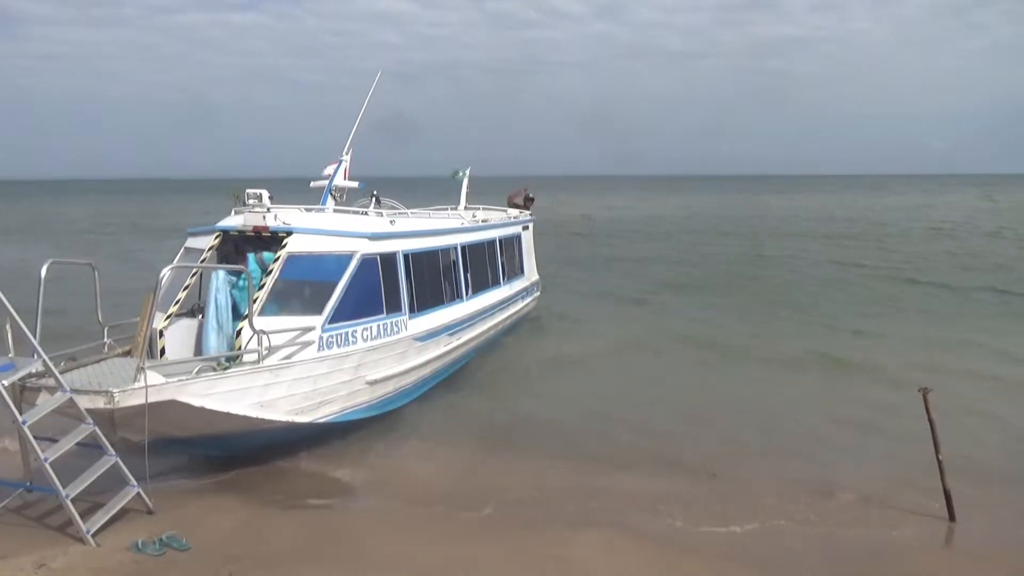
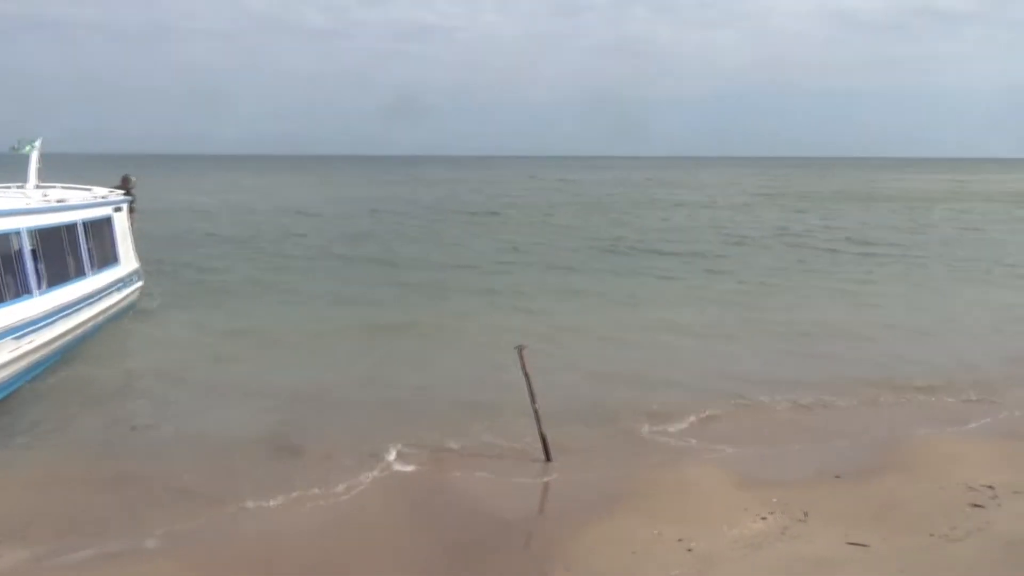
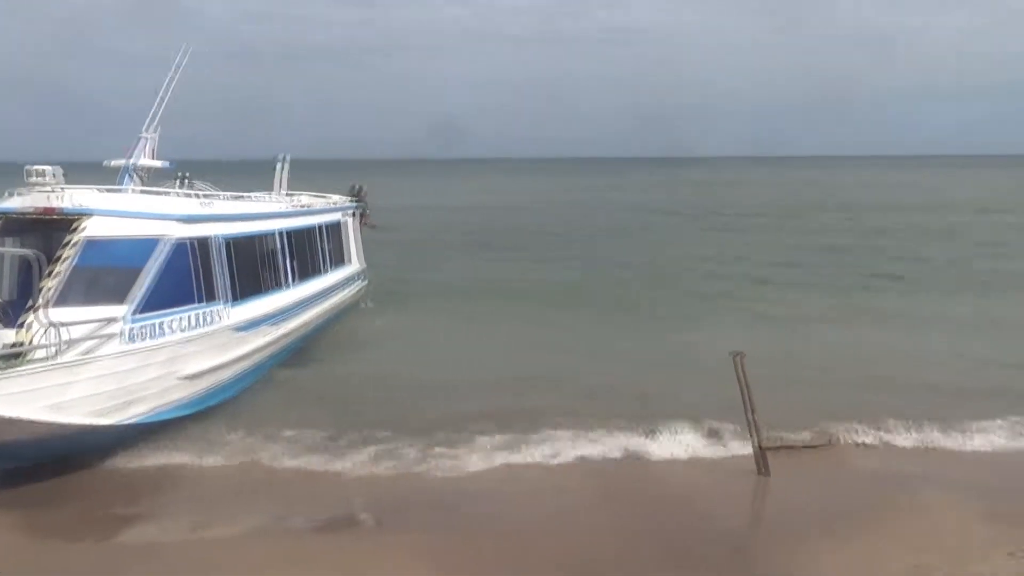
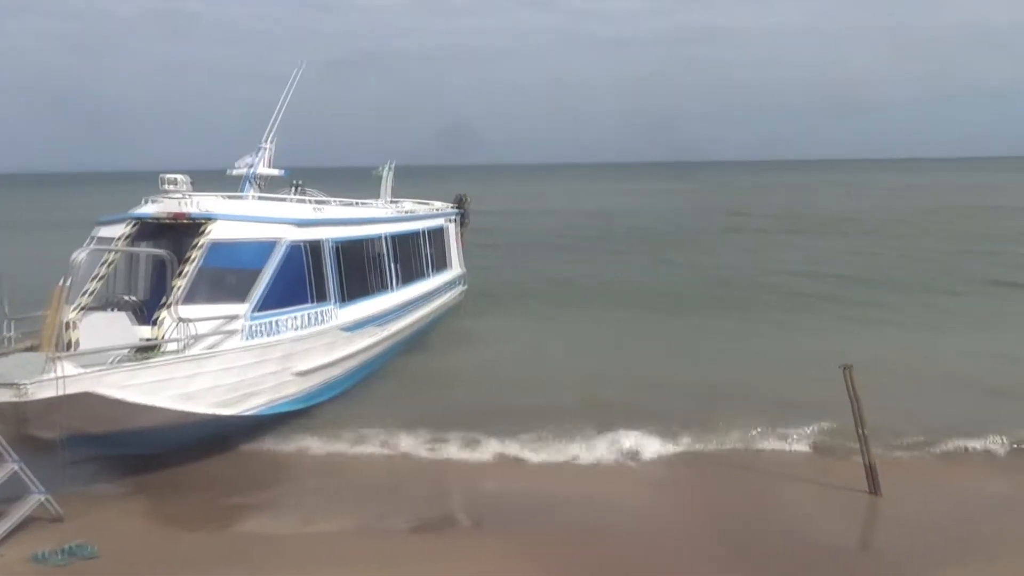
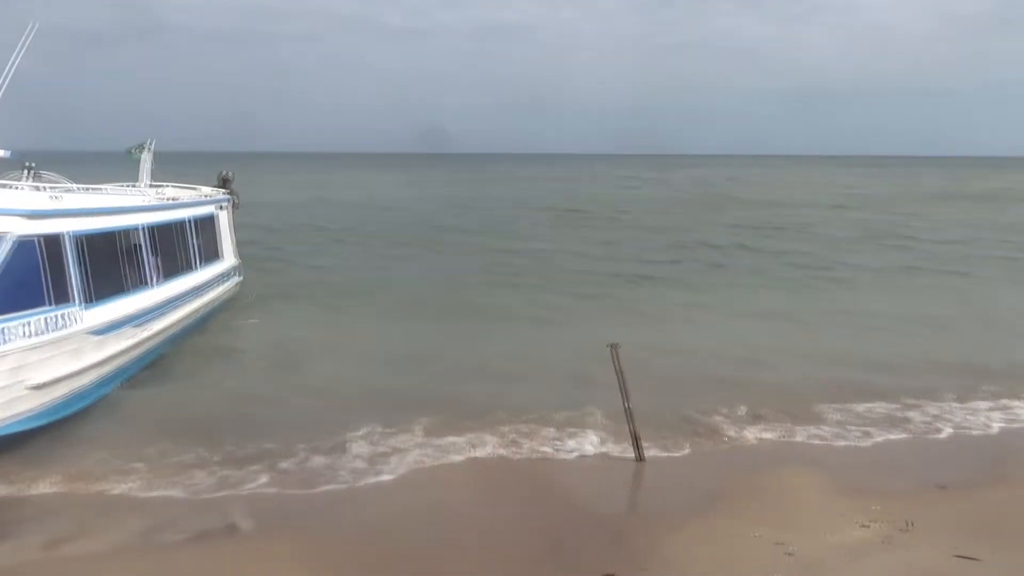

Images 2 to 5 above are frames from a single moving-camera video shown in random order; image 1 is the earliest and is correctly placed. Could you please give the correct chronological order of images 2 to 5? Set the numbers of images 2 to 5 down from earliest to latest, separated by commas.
4, 3, 5, 2
